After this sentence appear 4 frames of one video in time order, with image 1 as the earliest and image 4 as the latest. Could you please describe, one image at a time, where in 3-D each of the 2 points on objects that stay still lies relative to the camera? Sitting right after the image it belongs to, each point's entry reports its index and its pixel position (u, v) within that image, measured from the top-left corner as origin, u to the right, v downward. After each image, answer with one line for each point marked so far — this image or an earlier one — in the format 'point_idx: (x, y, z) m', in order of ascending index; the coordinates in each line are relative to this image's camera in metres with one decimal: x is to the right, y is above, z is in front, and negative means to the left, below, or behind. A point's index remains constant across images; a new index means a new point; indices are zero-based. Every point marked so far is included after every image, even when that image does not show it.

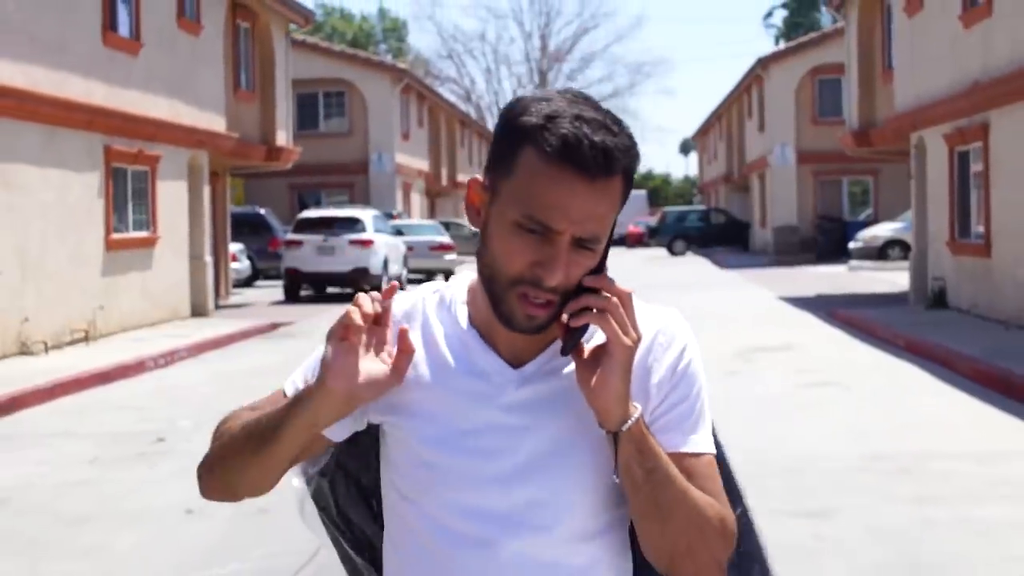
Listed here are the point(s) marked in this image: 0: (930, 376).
0: (+3.8, -0.8, +11.8) m
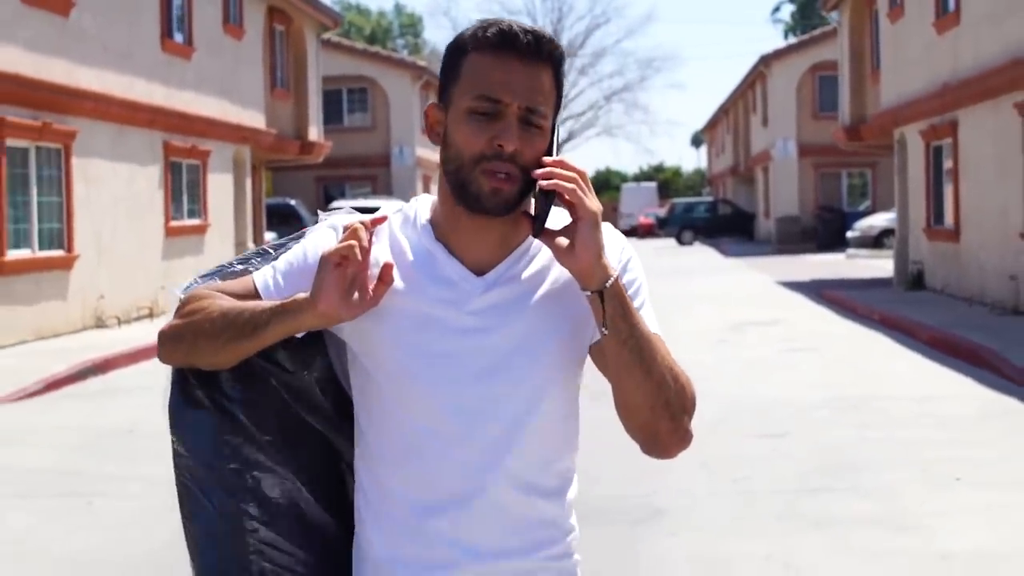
0: (+4.0, -0.6, +13.6) m
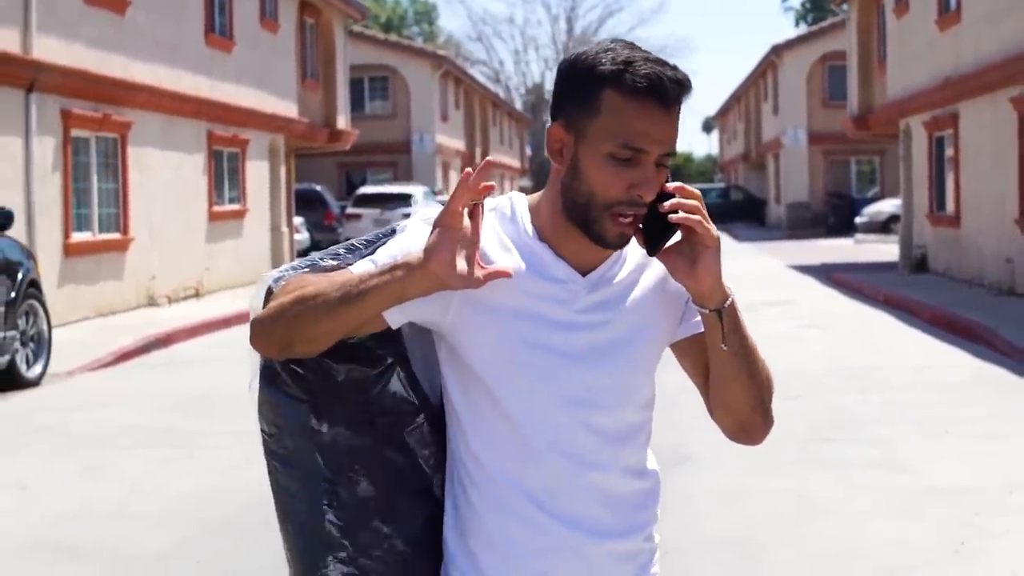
0: (+4.3, -0.4, +14.7) m
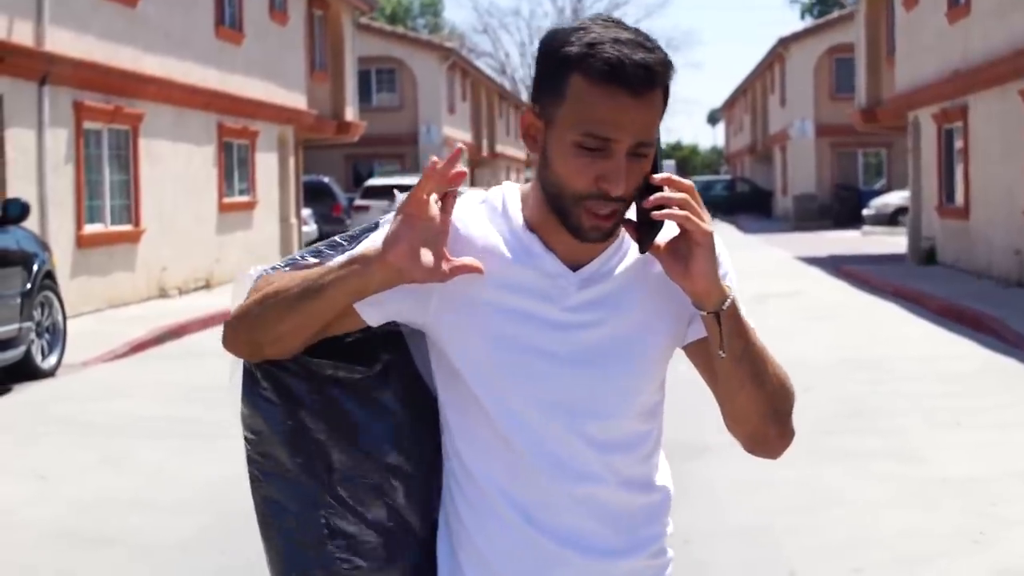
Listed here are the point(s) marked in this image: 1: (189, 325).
0: (+4.4, -0.3, +14.7) m
1: (-3.6, -0.4, +14.5) m
